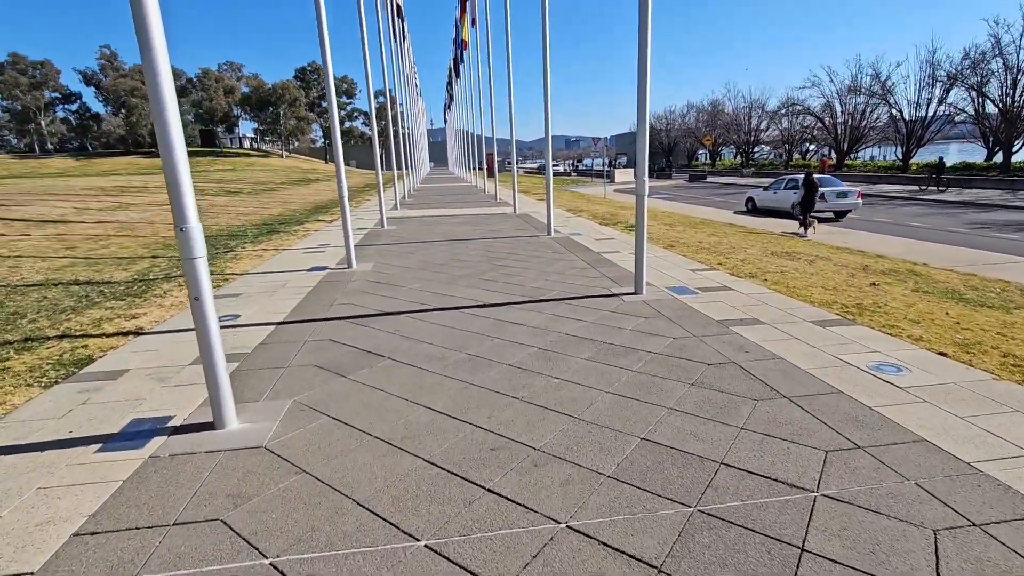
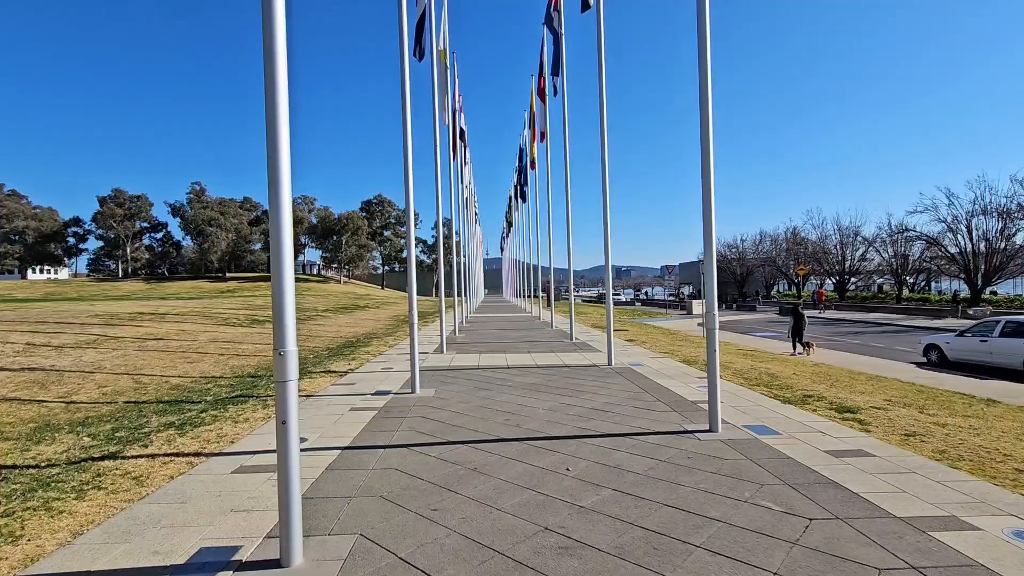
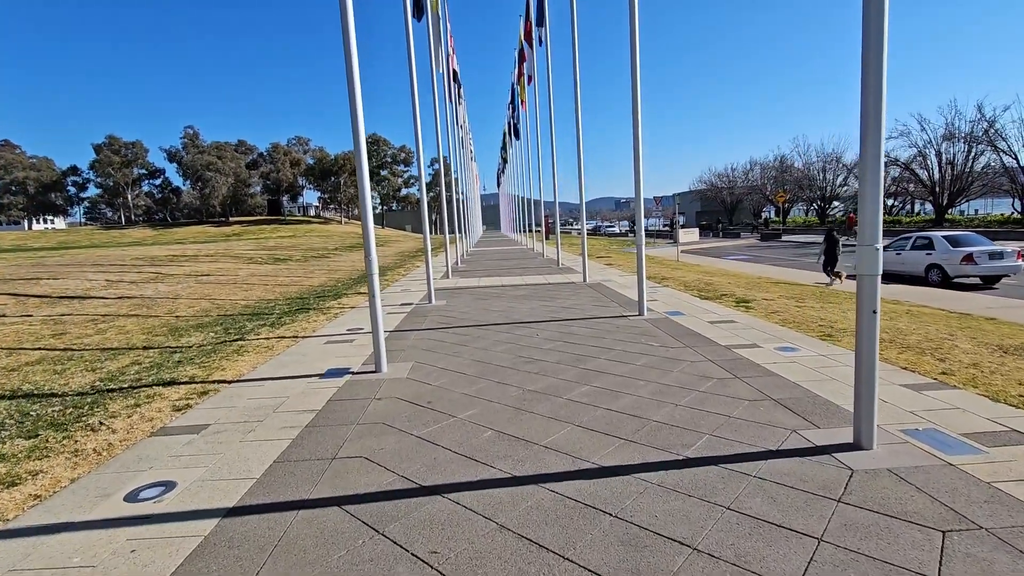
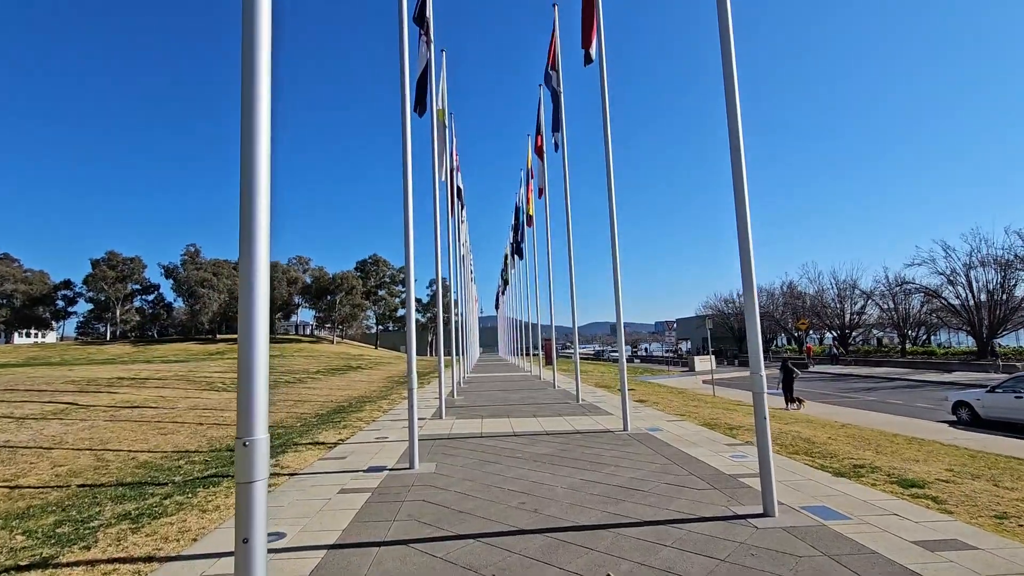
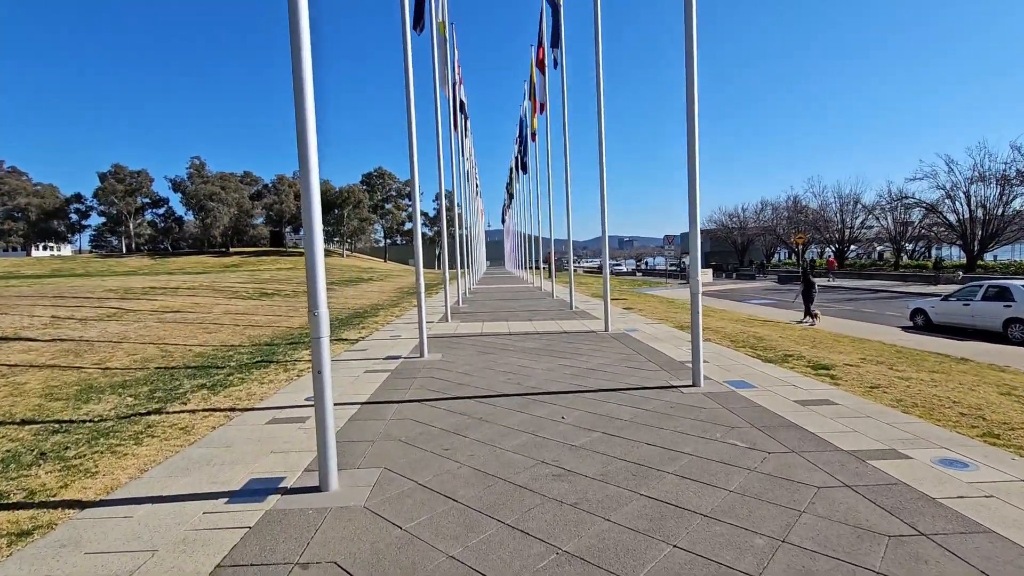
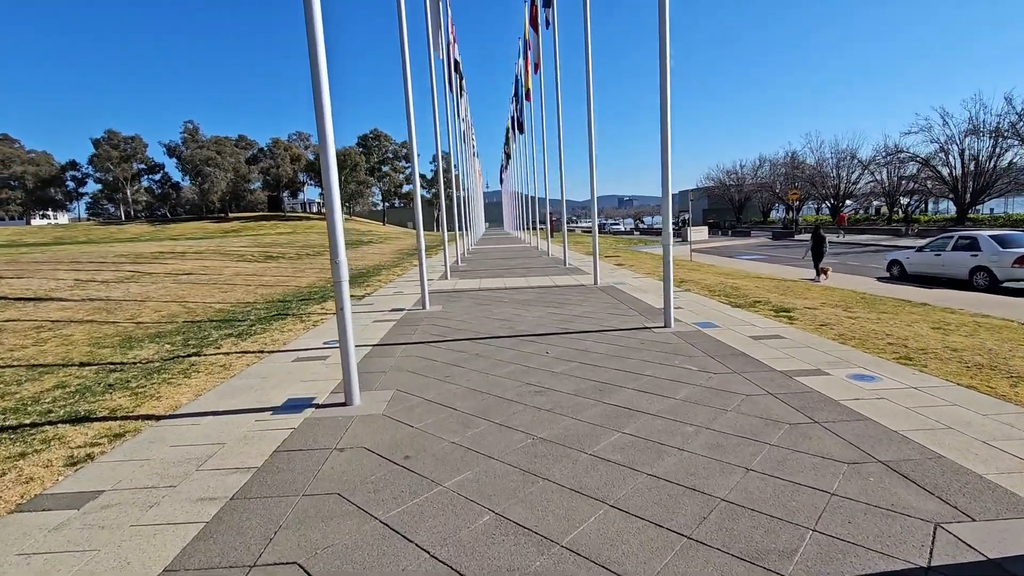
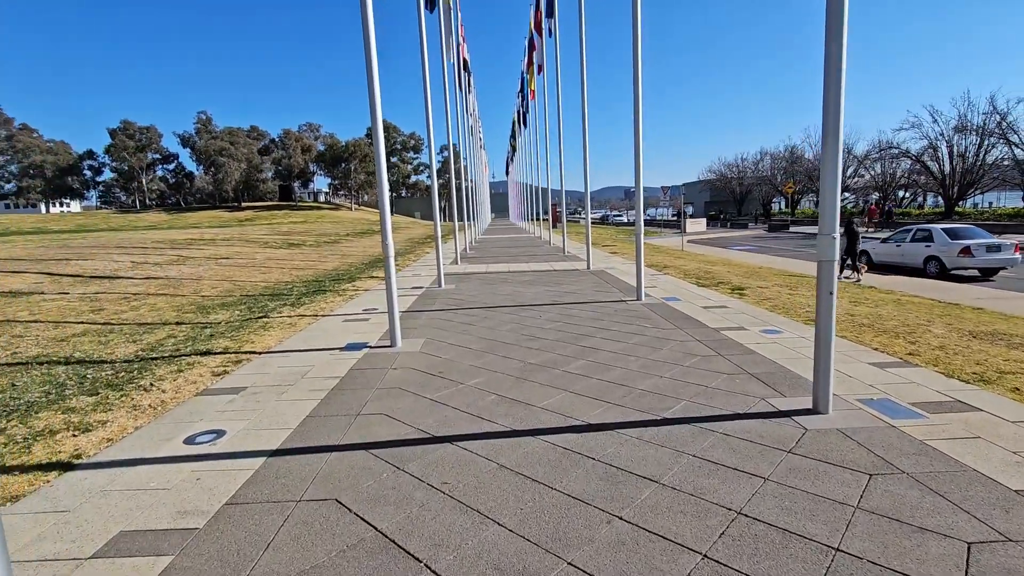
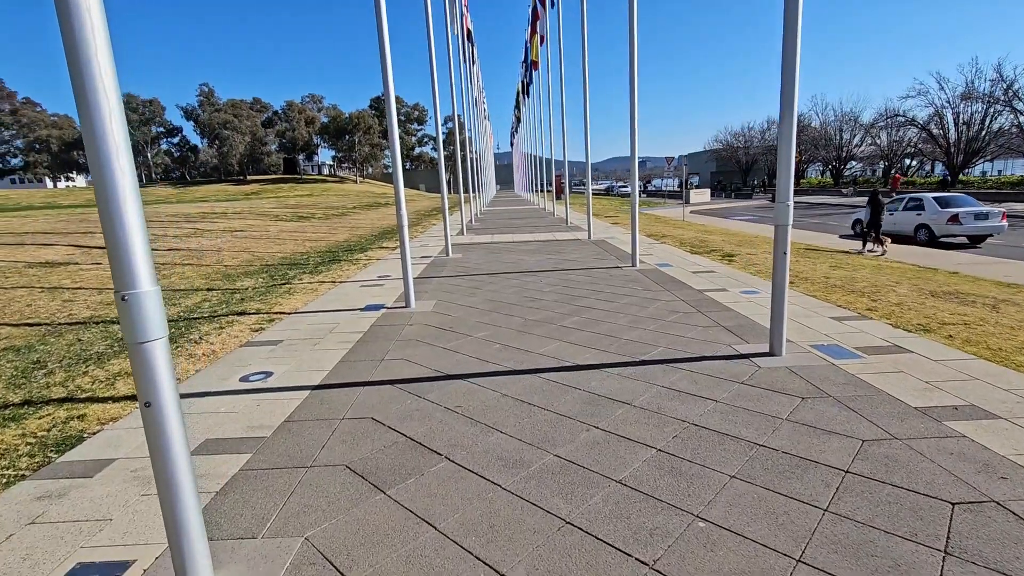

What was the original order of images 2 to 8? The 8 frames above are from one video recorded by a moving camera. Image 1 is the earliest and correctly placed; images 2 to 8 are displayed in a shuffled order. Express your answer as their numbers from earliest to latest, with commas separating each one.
8, 7, 3, 6, 5, 2, 4
